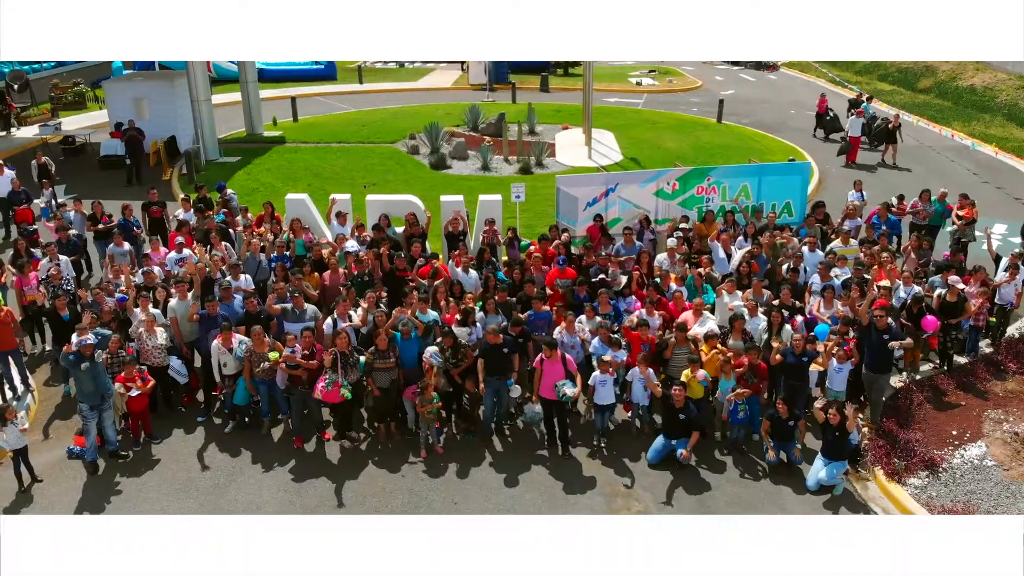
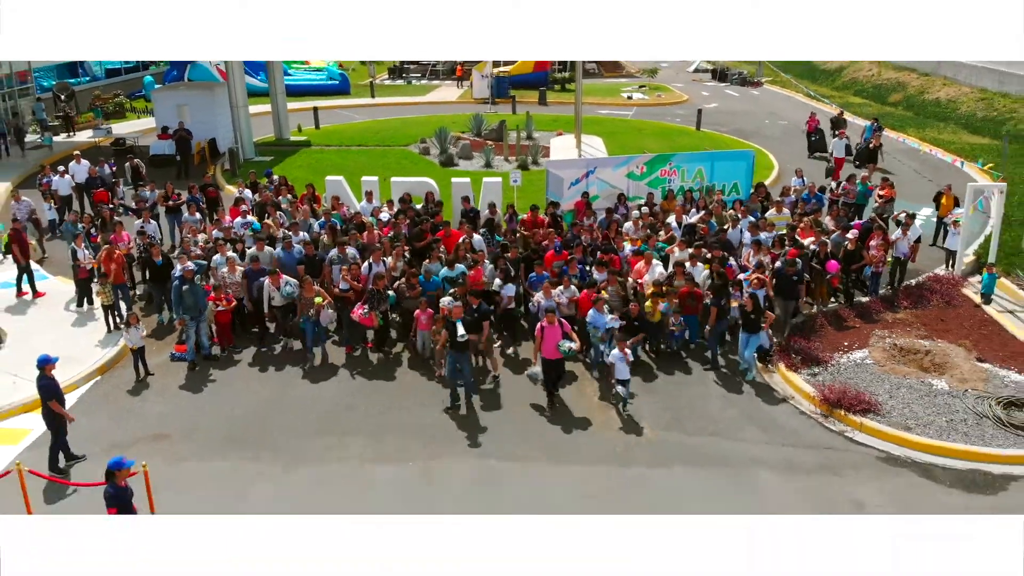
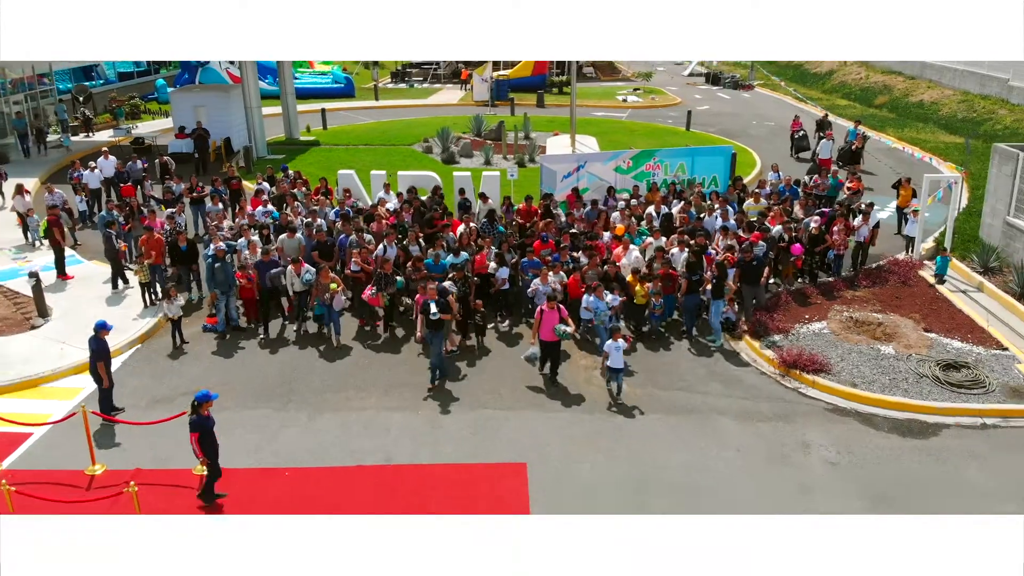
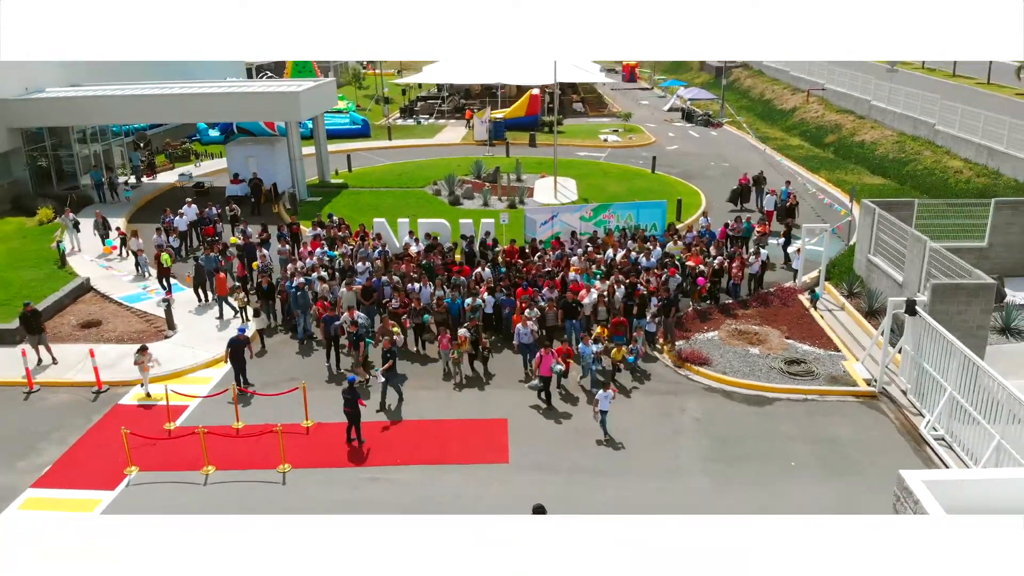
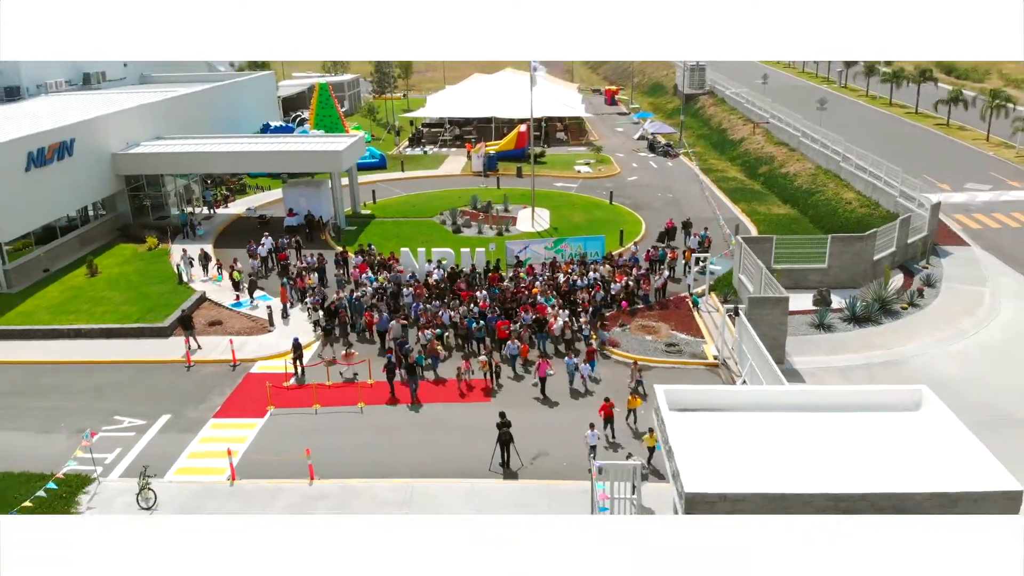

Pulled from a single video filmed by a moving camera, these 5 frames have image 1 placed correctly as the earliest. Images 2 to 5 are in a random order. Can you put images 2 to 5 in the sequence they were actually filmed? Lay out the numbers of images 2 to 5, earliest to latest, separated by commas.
2, 3, 4, 5
